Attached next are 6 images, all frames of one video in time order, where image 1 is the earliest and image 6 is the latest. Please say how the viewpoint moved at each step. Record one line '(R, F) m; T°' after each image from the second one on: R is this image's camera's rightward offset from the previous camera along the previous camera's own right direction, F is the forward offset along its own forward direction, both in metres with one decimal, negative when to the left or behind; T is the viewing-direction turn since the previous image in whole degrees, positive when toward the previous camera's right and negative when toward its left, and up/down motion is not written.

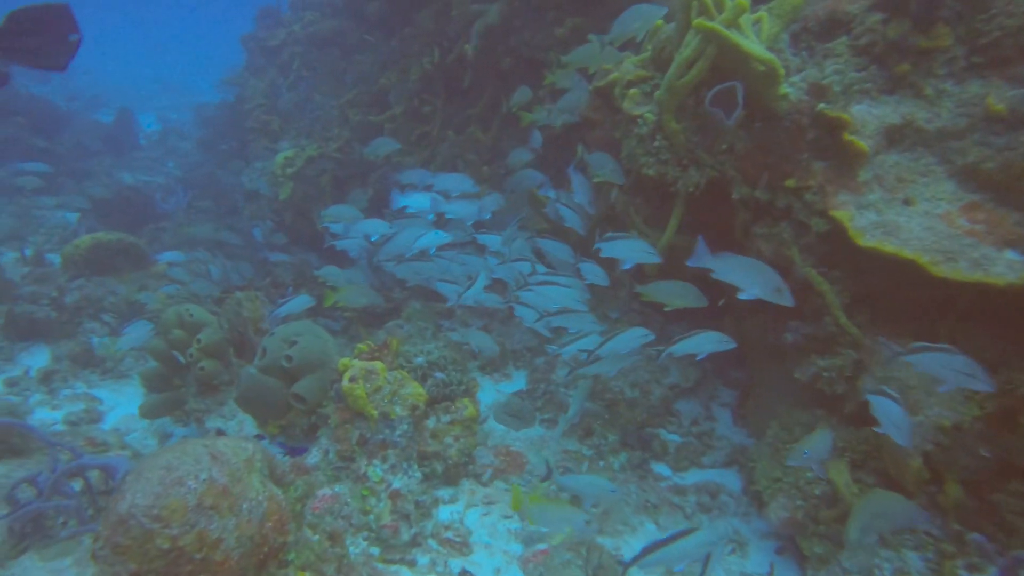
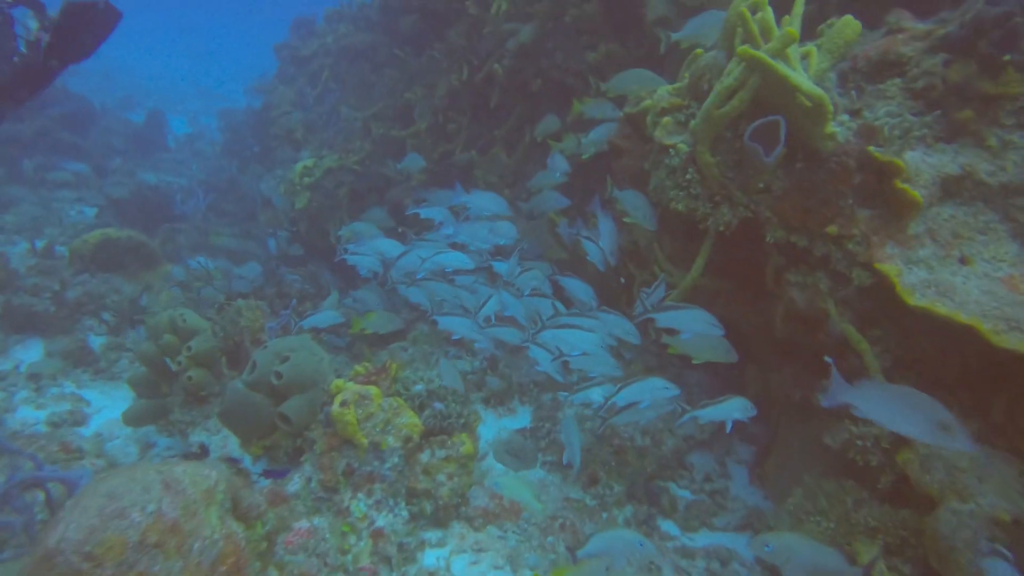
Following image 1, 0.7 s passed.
(0.0, +0.3) m; -1°
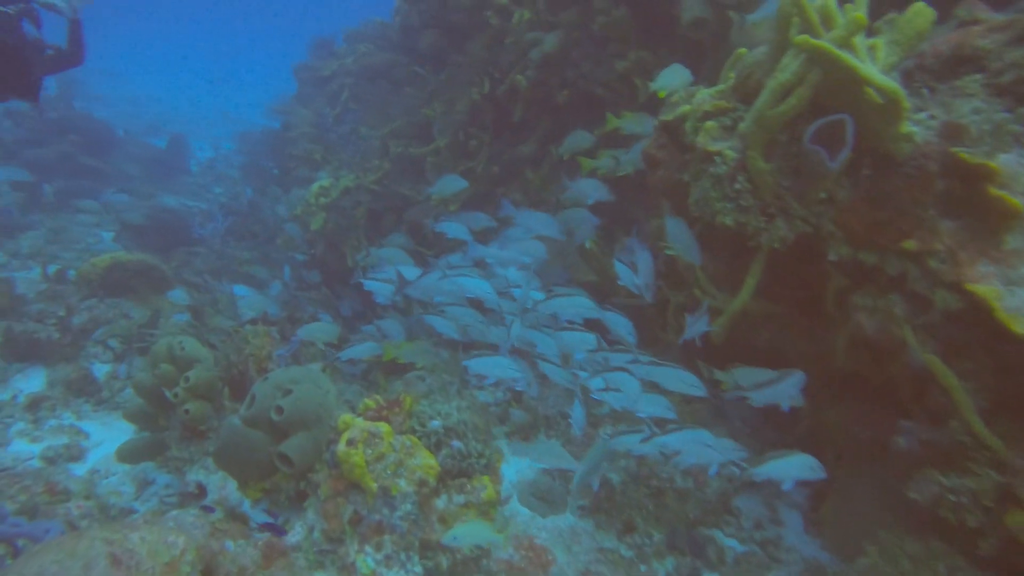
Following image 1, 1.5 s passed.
(0.0, +0.5) m; -2°
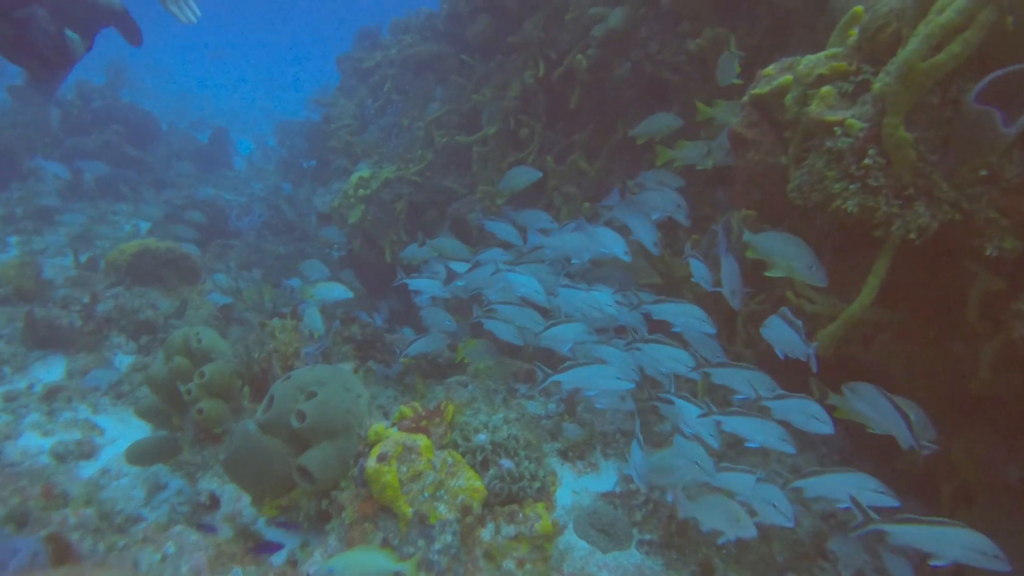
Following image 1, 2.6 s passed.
(-0.2, +0.7) m; -3°
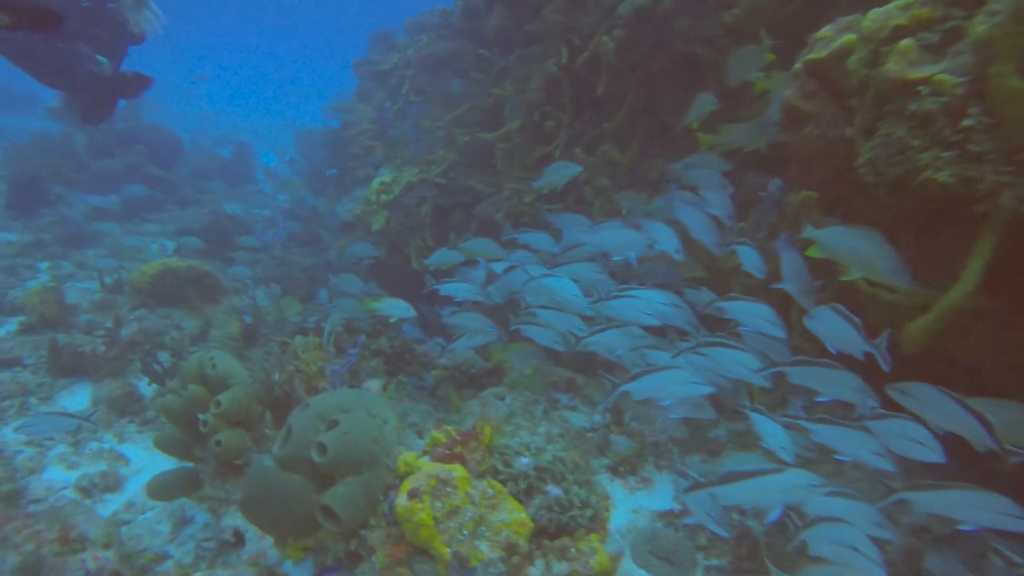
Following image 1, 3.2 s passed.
(0.0, +0.4) m; -2°
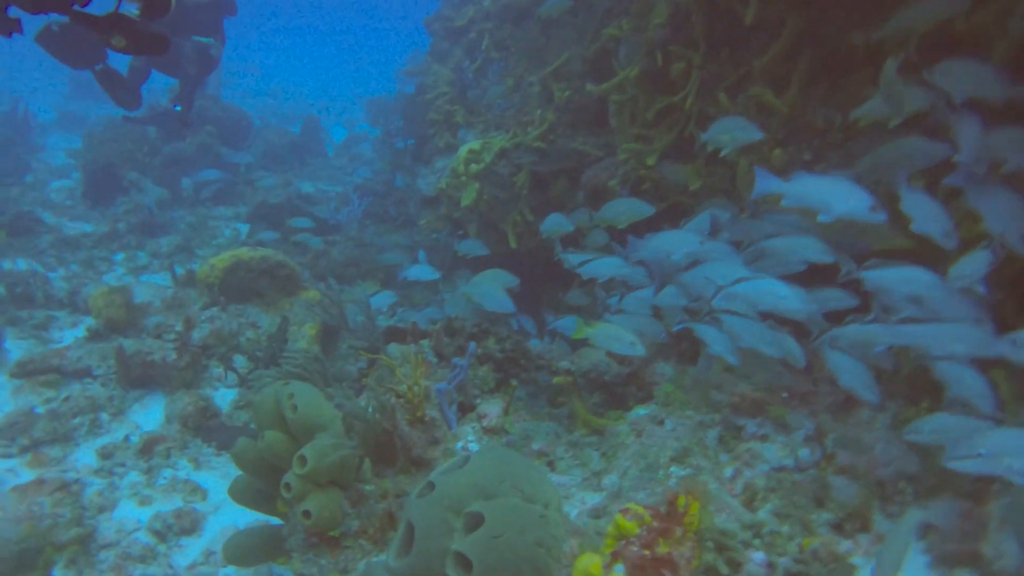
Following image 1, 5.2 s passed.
(-0.5, +1.2) m; -6°
